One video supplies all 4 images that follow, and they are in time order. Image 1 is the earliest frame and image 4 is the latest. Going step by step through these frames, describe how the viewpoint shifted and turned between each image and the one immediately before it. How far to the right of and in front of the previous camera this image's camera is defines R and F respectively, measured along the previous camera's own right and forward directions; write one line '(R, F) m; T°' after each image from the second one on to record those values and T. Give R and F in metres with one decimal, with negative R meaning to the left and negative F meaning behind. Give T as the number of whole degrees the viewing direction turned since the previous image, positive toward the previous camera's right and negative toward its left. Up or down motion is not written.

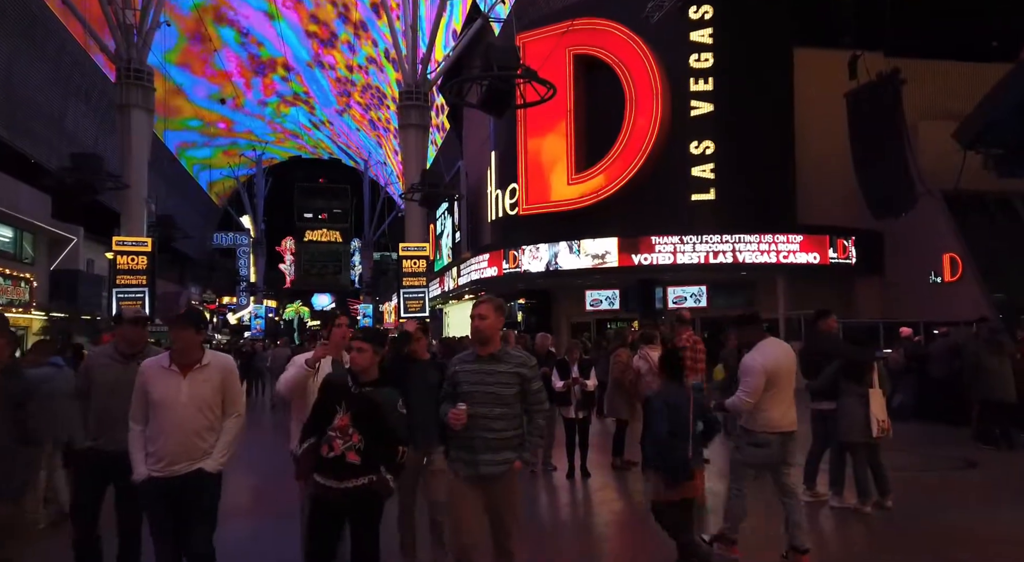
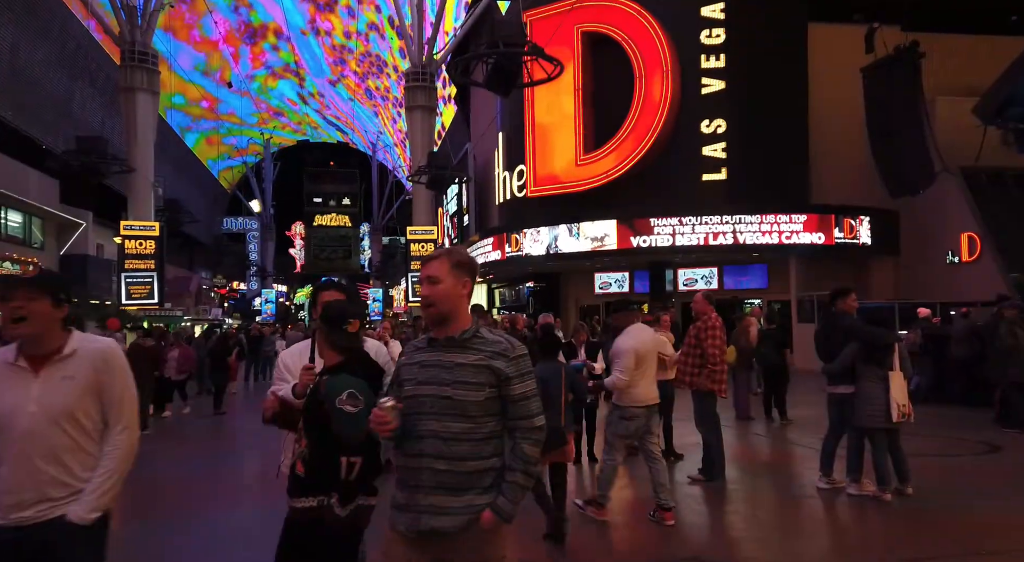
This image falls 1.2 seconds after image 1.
(+0.1, +0.3) m; -1°
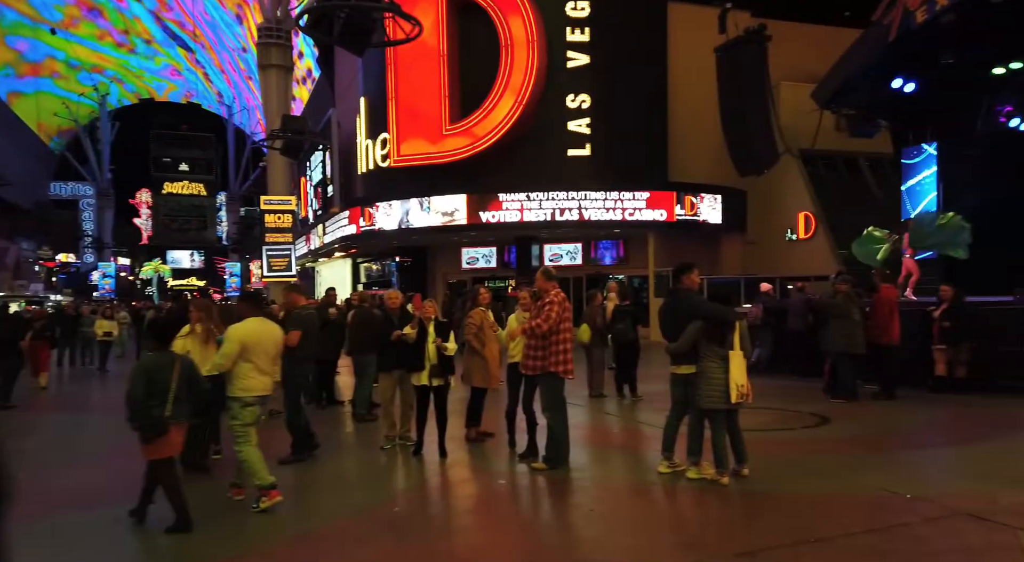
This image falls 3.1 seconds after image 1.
(+0.4, +0.5) m; +10°
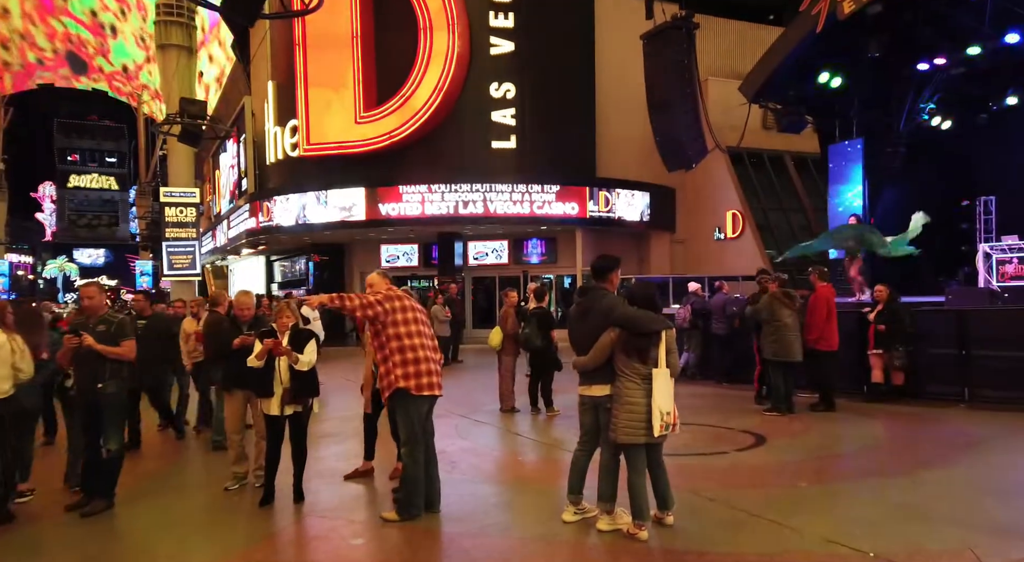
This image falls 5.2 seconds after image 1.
(+0.4, +1.2) m; +5°
